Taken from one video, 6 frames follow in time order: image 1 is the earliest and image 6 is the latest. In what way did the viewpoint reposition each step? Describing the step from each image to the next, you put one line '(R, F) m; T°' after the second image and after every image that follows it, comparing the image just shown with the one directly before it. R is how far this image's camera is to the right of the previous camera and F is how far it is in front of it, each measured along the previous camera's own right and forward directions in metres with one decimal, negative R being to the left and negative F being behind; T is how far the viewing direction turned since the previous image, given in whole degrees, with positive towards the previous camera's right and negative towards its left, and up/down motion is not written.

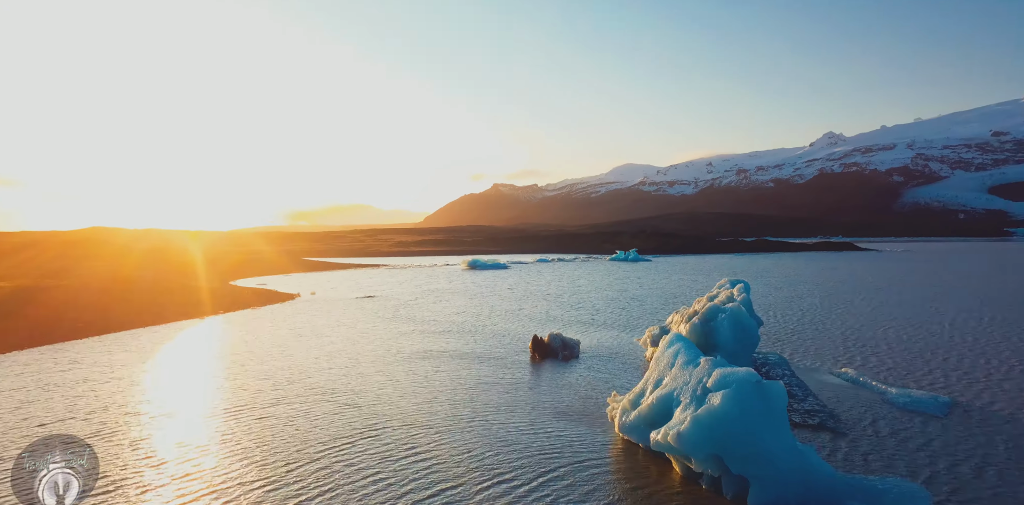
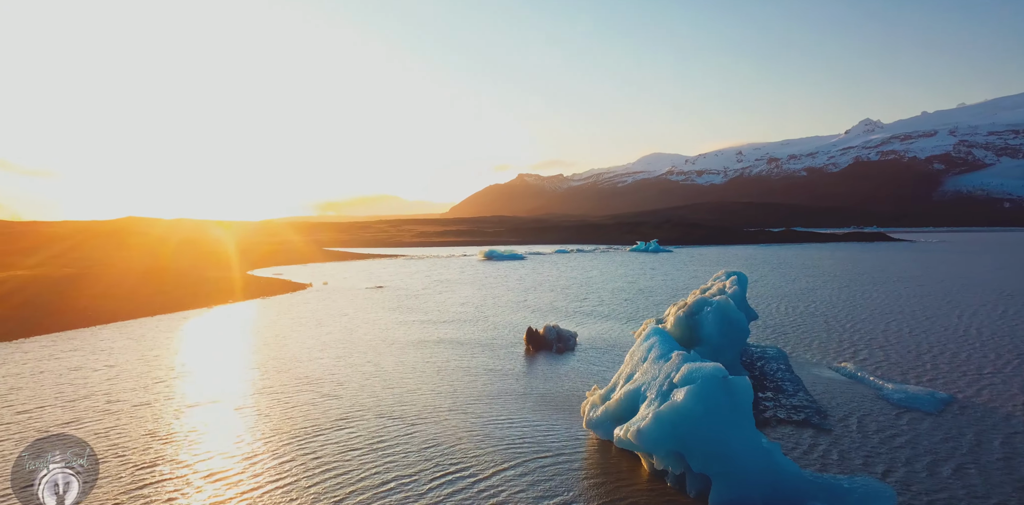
(+0.8, +0.2) m; -2°
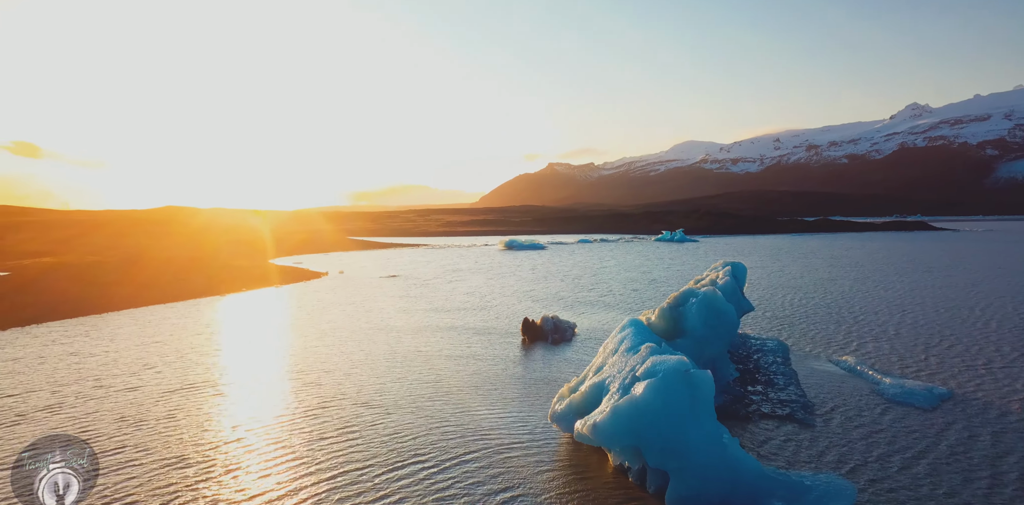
(+0.9, +0.2) m; -2°
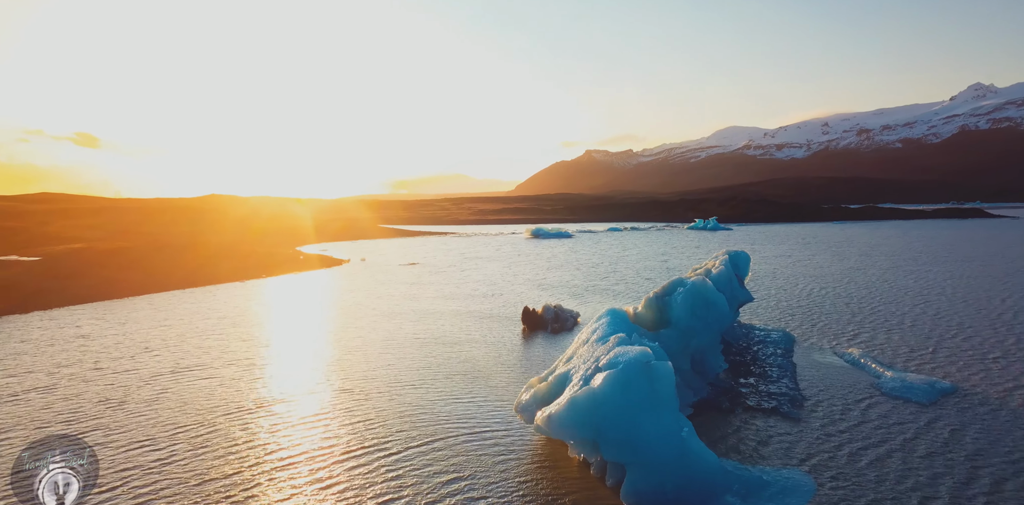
(+0.9, +0.1) m; -3°
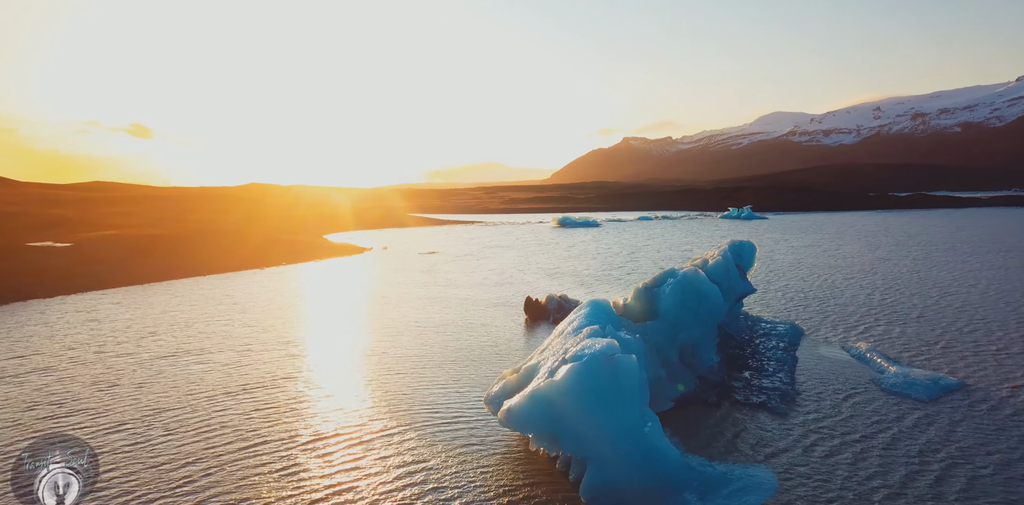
(+0.8, +0.1) m; -3°
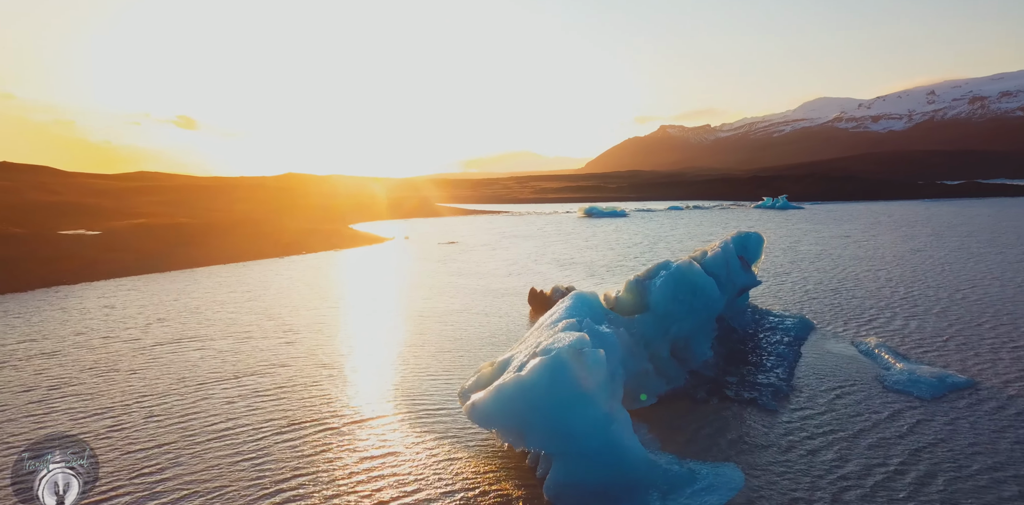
(+0.8, +0.1) m; -3°
